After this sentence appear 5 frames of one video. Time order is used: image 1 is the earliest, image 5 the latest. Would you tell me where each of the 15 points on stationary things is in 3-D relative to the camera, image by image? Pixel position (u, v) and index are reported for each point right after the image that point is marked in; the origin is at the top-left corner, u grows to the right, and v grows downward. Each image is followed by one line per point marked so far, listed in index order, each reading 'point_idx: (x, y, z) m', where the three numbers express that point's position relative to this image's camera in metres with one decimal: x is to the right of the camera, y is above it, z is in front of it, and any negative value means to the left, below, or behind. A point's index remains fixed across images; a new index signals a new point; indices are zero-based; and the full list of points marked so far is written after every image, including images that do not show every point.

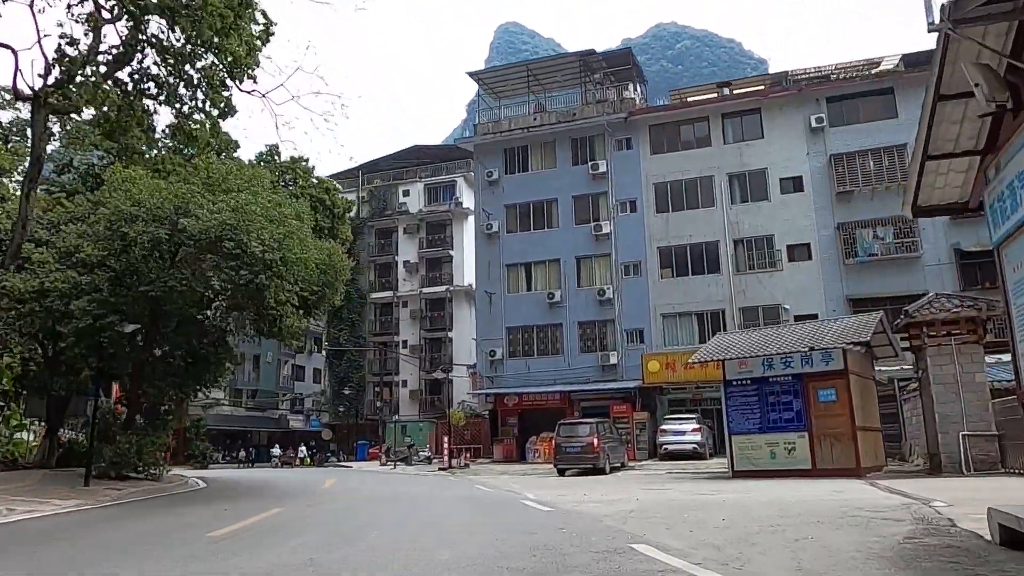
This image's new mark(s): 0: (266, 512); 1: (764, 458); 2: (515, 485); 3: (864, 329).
0: (-3.8, -3.4, +11.7) m
1: (+5.6, -3.8, +17.1) m
2: (+0.1, -4.6, +18.1) m
3: (+7.6, -0.9, +16.6) m
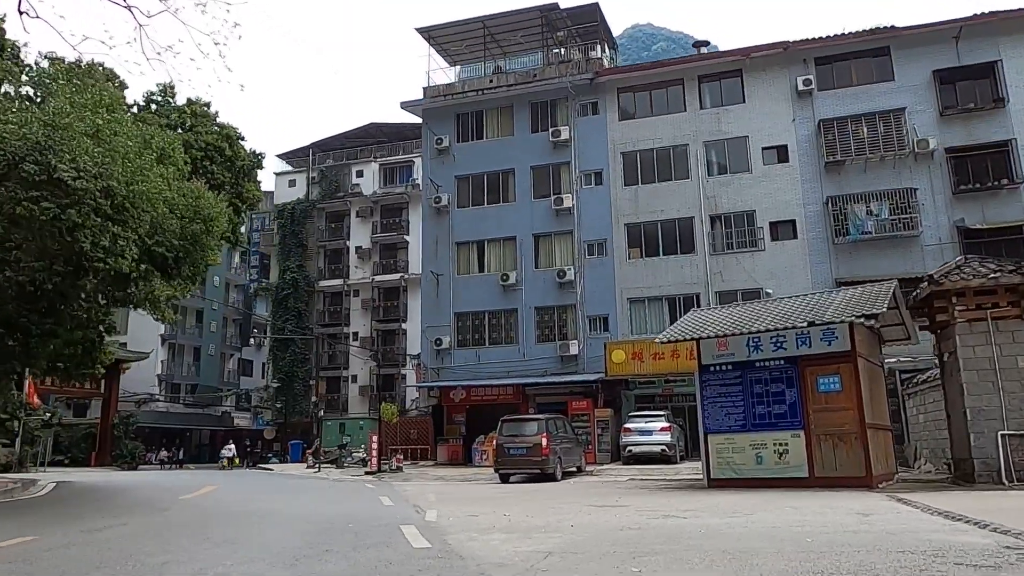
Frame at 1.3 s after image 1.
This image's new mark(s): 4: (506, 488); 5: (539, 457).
0: (-5.0, -2.6, +7.8) m
1: (+4.2, -3.1, +13.6) m
2: (-1.4, -3.9, +14.4) m
3: (+6.2, -0.2, +13.1) m
4: (-0.2, -4.3, +16.4) m
5: (+0.7, -4.0, +18.3) m
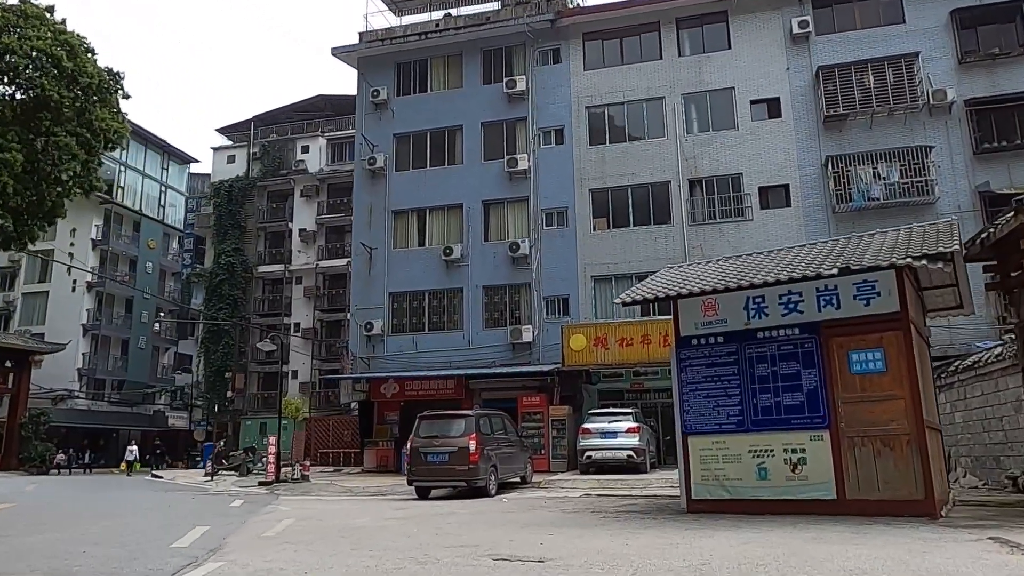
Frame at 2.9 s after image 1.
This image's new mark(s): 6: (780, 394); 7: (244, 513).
0: (-6.2, -1.7, +3.3) m
1: (+2.8, -2.3, +9.3) m
2: (-2.8, -3.0, +10.0) m
3: (+4.9, +0.6, +9.0) m
4: (-1.6, -3.5, +12.1) m
5: (-0.8, -3.2, +14.0) m
6: (+3.2, -1.3, +9.2) m
7: (-4.0, -3.3, +11.4) m
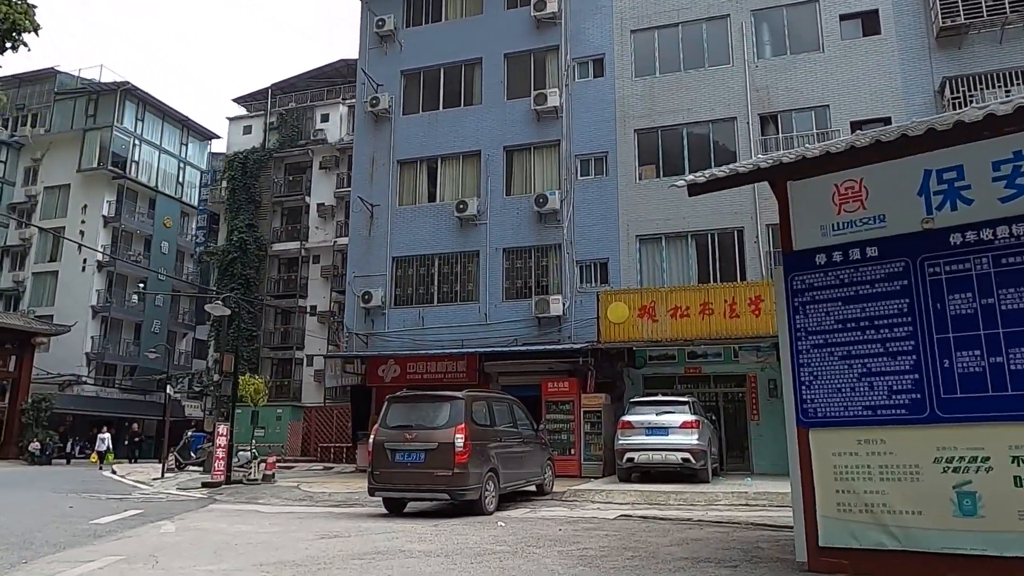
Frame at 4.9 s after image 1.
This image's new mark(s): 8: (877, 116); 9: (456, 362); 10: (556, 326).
0: (-6.7, -0.7, -0.6) m
1: (+2.6, -1.4, +4.9) m
2: (-2.9, -2.1, +5.8) m
3: (+4.7, +1.4, +4.4) m
4: (-1.6, -2.5, +7.9) m
5: (-0.8, -2.3, +9.7) m
6: (+3.0, -0.4, +4.7) m
7: (-4.1, -2.4, +7.3) m
8: (+8.4, +4.0, +17.7) m
9: (-1.4, -1.8, +18.7) m
10: (+1.1, -0.9, +18.9) m
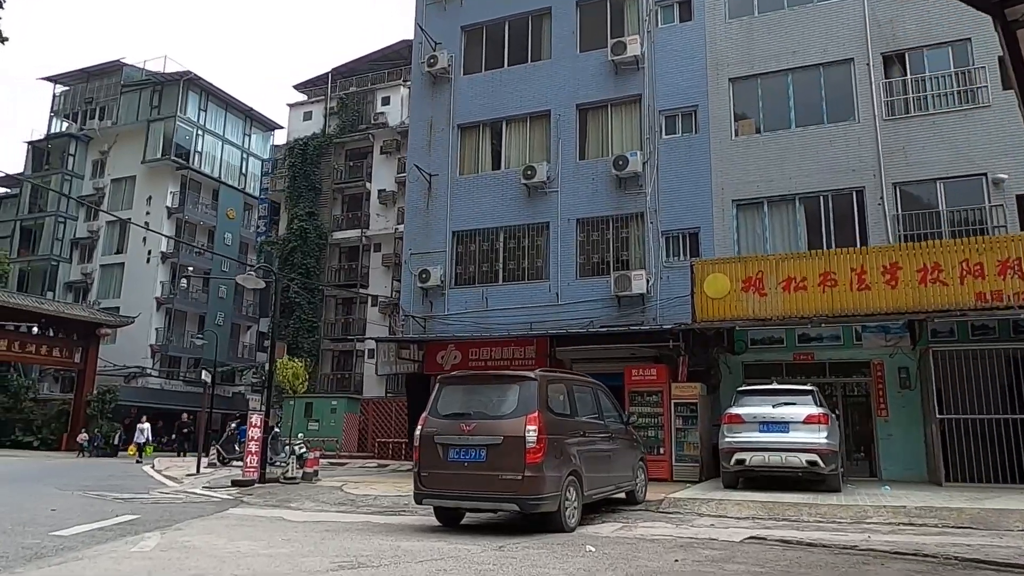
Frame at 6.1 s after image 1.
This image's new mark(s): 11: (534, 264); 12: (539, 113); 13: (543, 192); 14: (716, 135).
0: (-6.7, -0.3, -2.4) m
1: (+3.1, -0.9, +2.3) m
2: (-2.4, -1.6, +3.7) m
3: (+5.1, +2.0, +1.6) m
4: (-0.9, -2.0, +5.7) m
5: (+0.1, -1.8, +7.4) m
6: (+3.5, +0.2, +2.1) m
7: (-3.4, -1.9, +5.3) m
8: (+9.9, +4.6, +14.6) m
9: (+0.3, -1.3, +16.4) m
10: (+2.7, -0.4, +16.4) m
11: (+0.5, +0.6, +17.9) m
12: (+0.6, +4.2, +18.7) m
13: (+0.7, +2.3, +18.1) m
14: (+4.4, +3.3, +16.7) m
